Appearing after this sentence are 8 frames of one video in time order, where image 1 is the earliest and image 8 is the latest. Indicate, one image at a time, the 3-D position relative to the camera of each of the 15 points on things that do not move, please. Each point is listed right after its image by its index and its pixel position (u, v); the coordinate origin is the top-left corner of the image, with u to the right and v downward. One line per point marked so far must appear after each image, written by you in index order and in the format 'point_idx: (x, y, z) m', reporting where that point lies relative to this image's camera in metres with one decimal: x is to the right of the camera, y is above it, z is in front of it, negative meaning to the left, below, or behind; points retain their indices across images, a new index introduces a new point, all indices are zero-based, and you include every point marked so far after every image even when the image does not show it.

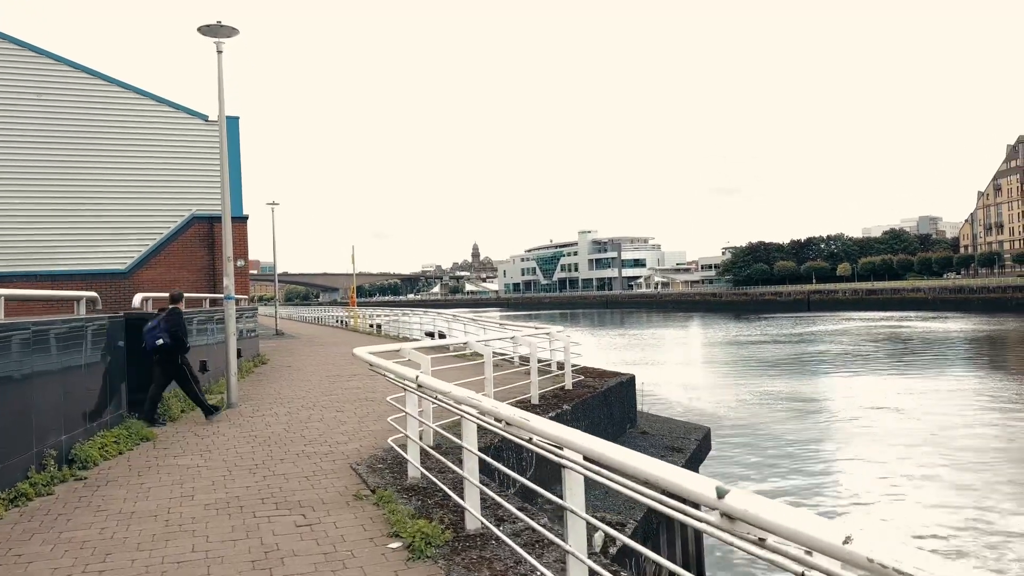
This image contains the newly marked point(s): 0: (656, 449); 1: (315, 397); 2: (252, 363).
0: (+1.8, -2.0, +9.7) m
1: (-2.5, -1.4, +9.8) m
2: (-4.8, -1.4, +14.1) m
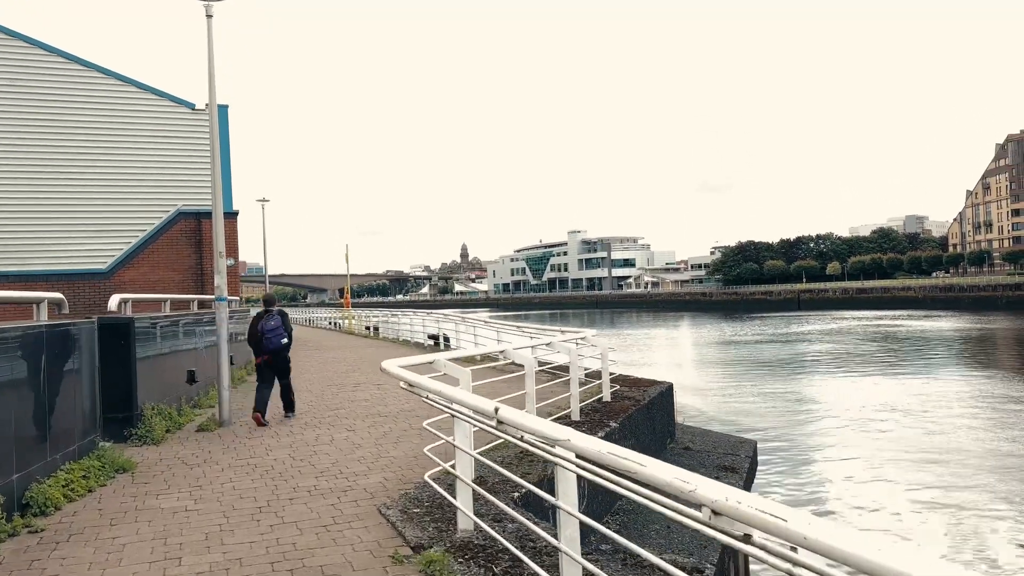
0: (+2.2, -2.0, +8.6) m
1: (-2.2, -1.4, +8.6) m
2: (-4.5, -1.4, +12.9) m
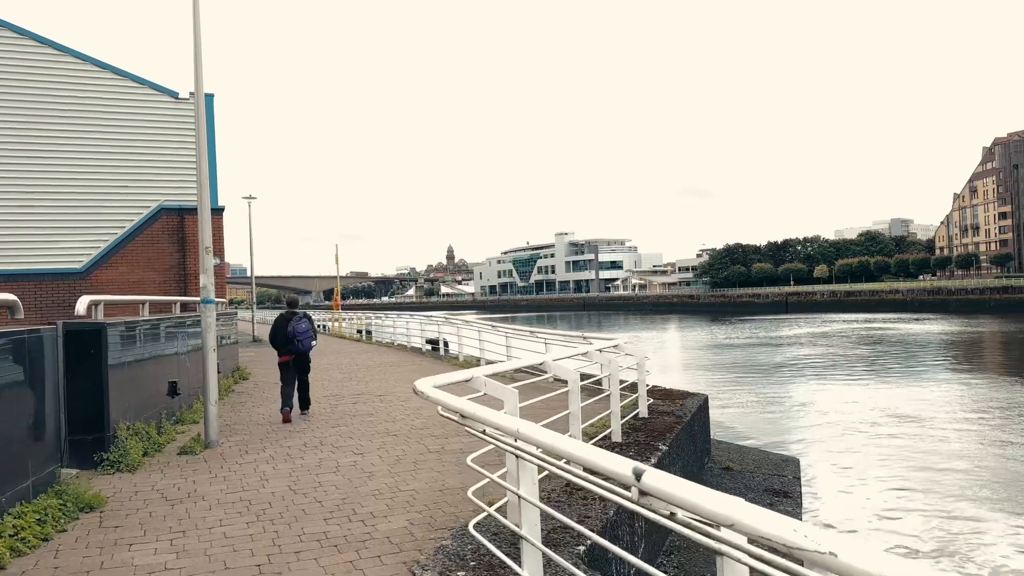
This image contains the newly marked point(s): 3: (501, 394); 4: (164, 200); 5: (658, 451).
0: (+2.4, -2.0, +7.7) m
1: (-1.9, -1.4, +7.6) m
2: (-4.3, -1.4, +11.8) m
3: (-0.1, -0.6, +4.2) m
4: (-7.1, +1.8, +15.7) m
5: (+1.2, -1.3, +6.1) m
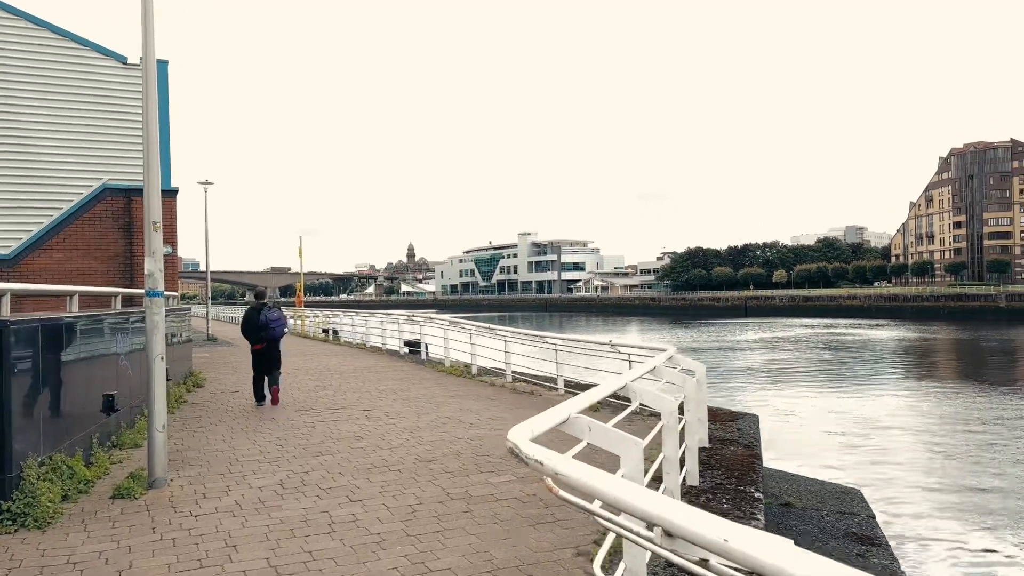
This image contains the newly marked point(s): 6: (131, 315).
0: (+2.6, -2.0, +6.3) m
1: (-1.7, -1.3, +6.0) m
2: (-4.3, -1.3, +10.1) m
3: (+0.4, -0.6, +2.7) m
4: (-7.2, +1.9, +13.8) m
5: (+1.5, -1.3, +4.7) m
6: (-3.7, -0.3, +7.4) m
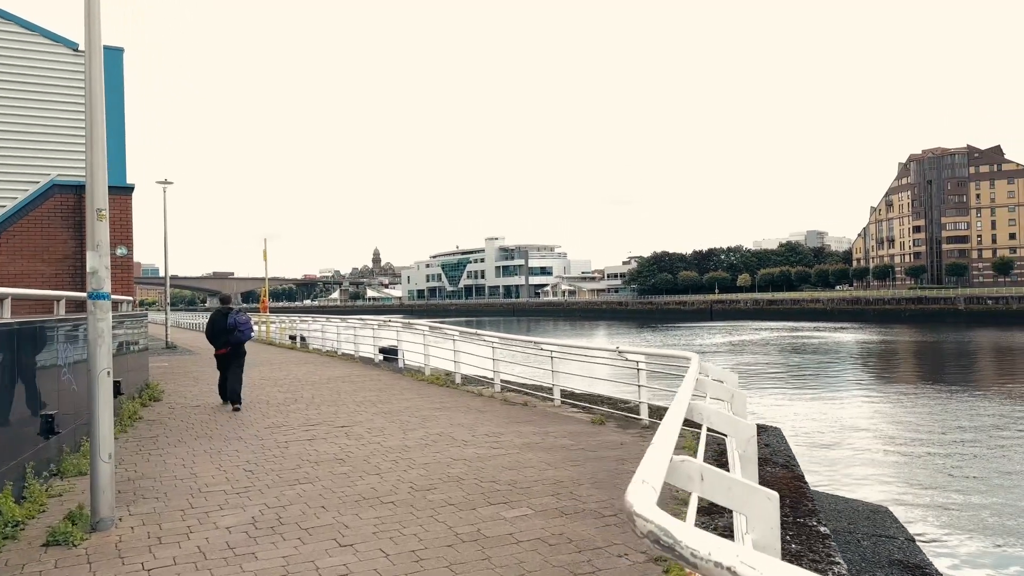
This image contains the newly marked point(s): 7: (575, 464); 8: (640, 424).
0: (+2.7, -2.0, +5.6) m
1: (-1.6, -1.3, +5.2) m
2: (-4.4, -1.4, +9.1) m
3: (+0.6, -0.5, +1.9) m
4: (-7.5, +1.9, +12.7) m
5: (+1.6, -1.3, +4.0) m
6: (-3.7, -0.3, +6.5) m
7: (+0.5, -1.3, +5.7) m
8: (+1.2, -1.3, +7.3) m
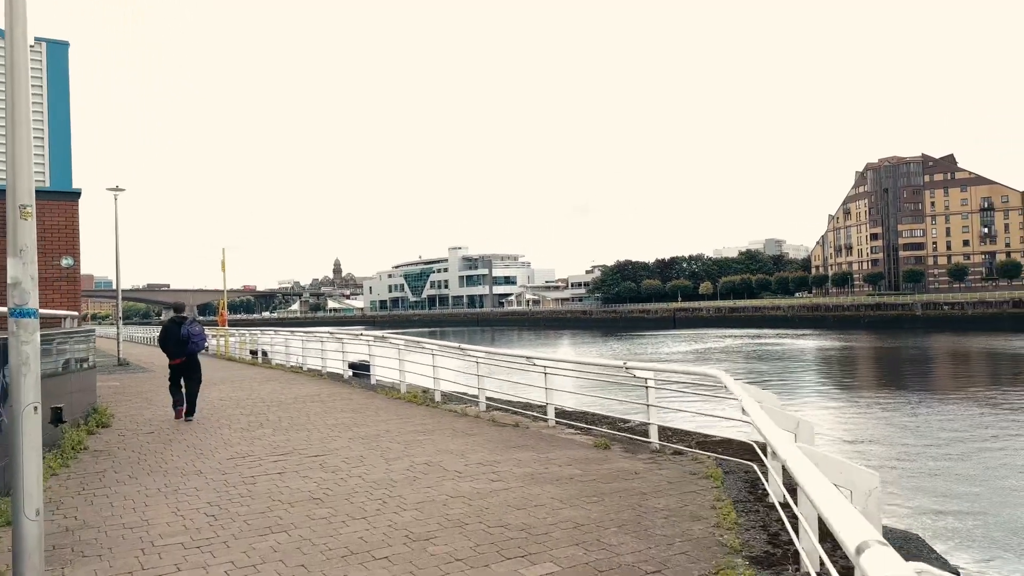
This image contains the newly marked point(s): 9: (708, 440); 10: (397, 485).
0: (+2.7, -2.1, +5.0) m
1: (-1.6, -1.4, +4.3) m
2: (-4.6, -1.5, +8.1) m
3: (+0.8, -0.6, +1.2) m
4: (-7.8, +1.6, +11.6) m
5: (+1.7, -1.3, +3.3) m
6: (-3.7, -0.4, +5.5) m
7: (+0.5, -1.4, +4.9) m
8: (+1.2, -1.4, +6.6) m
9: (+1.7, -1.4, +6.9) m
10: (-0.8, -1.4, +5.6) m
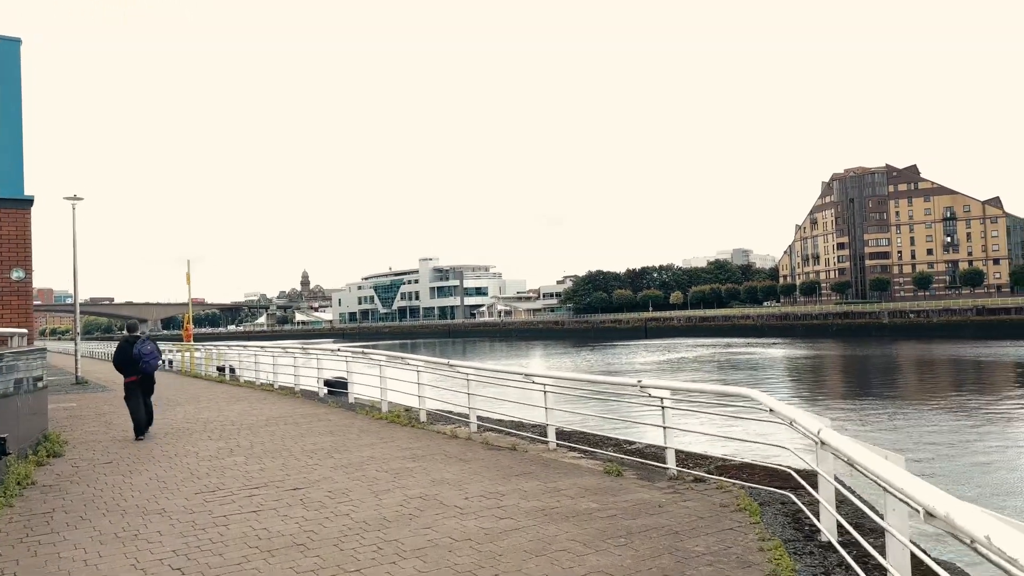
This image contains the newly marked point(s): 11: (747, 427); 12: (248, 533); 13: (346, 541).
0: (+2.8, -2.1, +4.4) m
1: (-1.4, -1.5, +3.6) m
2: (-4.6, -1.6, +7.3) m
3: (+1.0, -0.6, +0.6) m
4: (-8.0, +1.4, +10.7) m
5: (+1.9, -1.3, +2.7) m
6: (-3.6, -0.5, +4.8) m
7: (+0.6, -1.4, +4.3) m
8: (+1.2, -1.5, +6.0) m
9: (+1.8, -1.4, +6.3) m
10: (-0.8, -1.5, +4.9) m
11: (+5.1, -3.1, +17.1) m
12: (-1.7, -1.5, +4.9) m
13: (-1.0, -1.5, +4.6) m
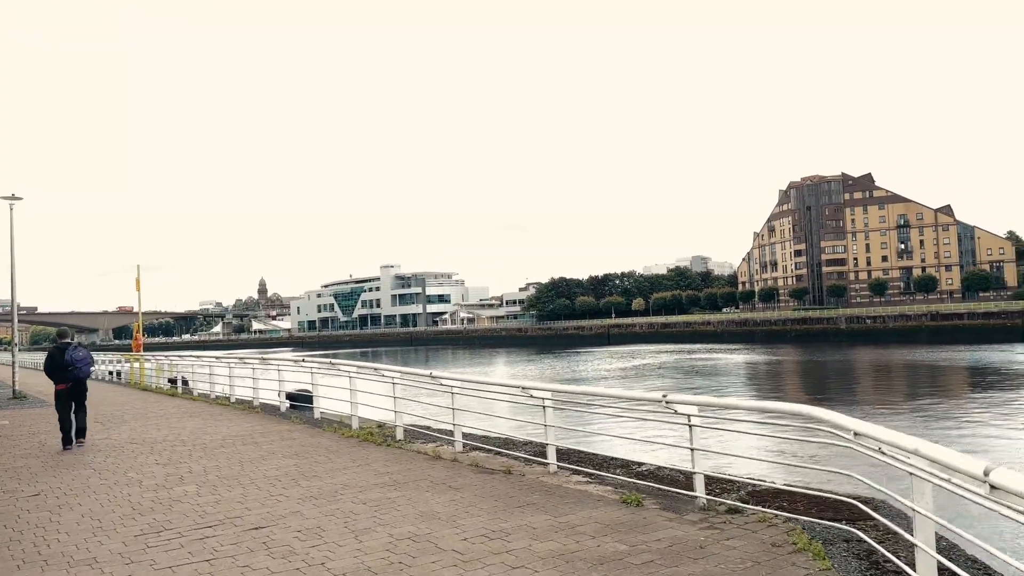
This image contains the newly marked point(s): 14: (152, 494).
0: (+2.9, -2.1, +3.7) m
1: (-1.3, -1.5, +2.7) m
2: (-4.6, -1.7, +6.2) m
3: (+1.3, -0.5, -0.2) m
4: (-8.2, +1.4, +9.4) m
5: (+2.1, -1.3, +1.9) m
6: (-3.5, -0.5, +3.7) m
7: (+0.7, -1.4, +3.5) m
8: (+1.2, -1.5, +5.1) m
9: (+1.8, -1.4, +5.5) m
10: (-0.7, -1.5, +4.0) m
11: (+4.5, -3.2, +16.5) m
12: (-1.6, -1.5, +3.9) m
13: (-0.9, -1.5, +3.6) m
14: (-3.1, -1.7, +6.6) m
